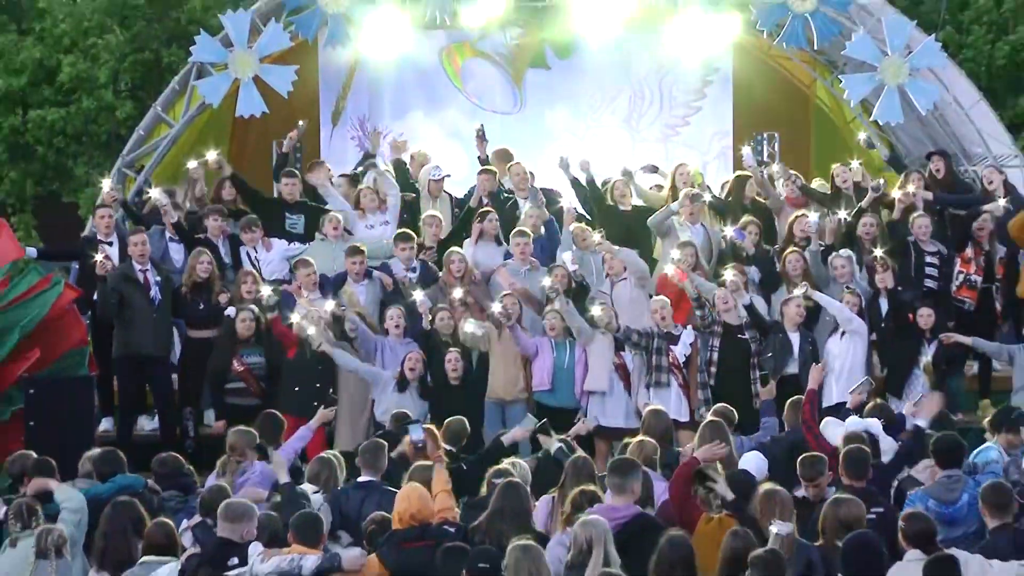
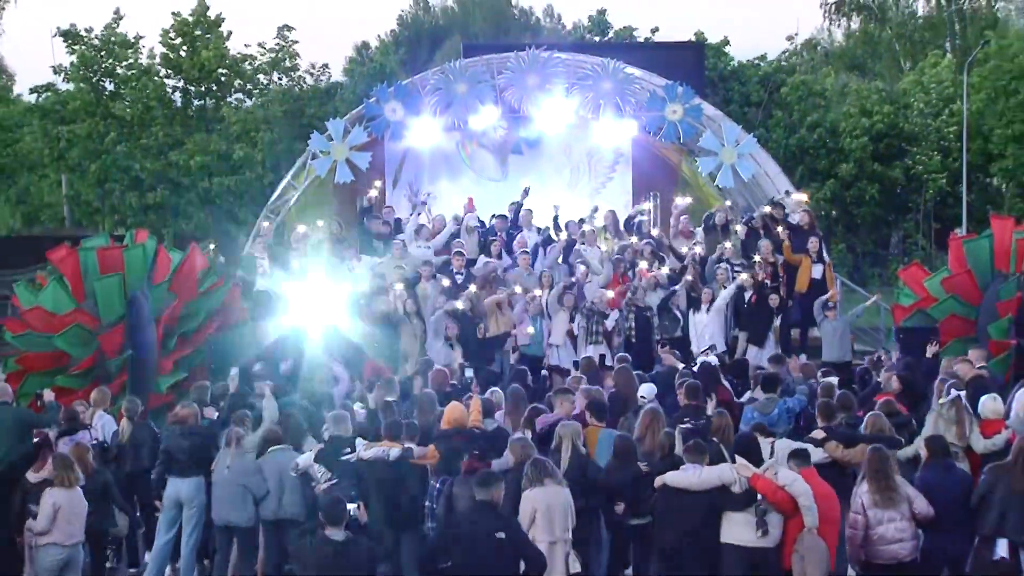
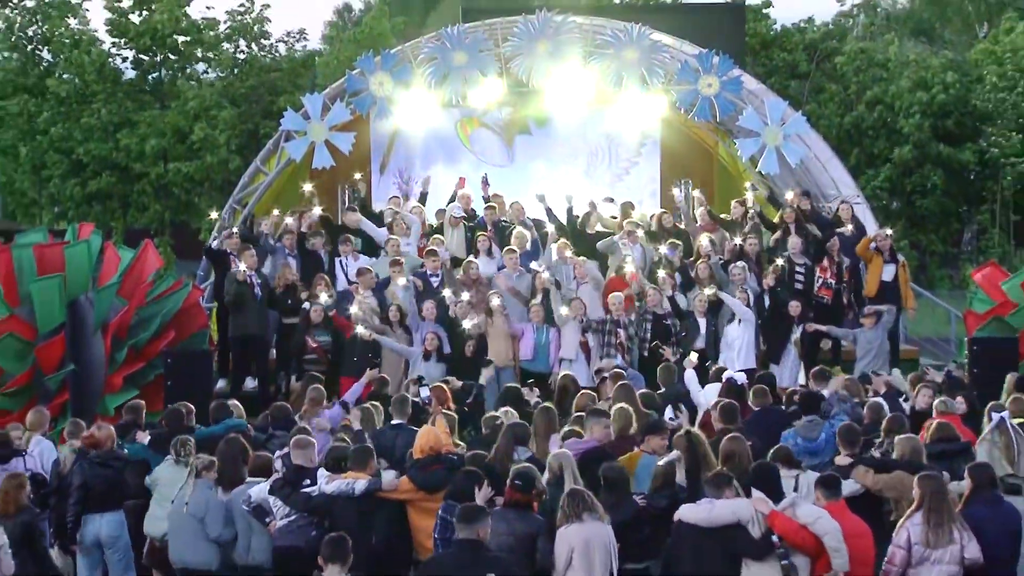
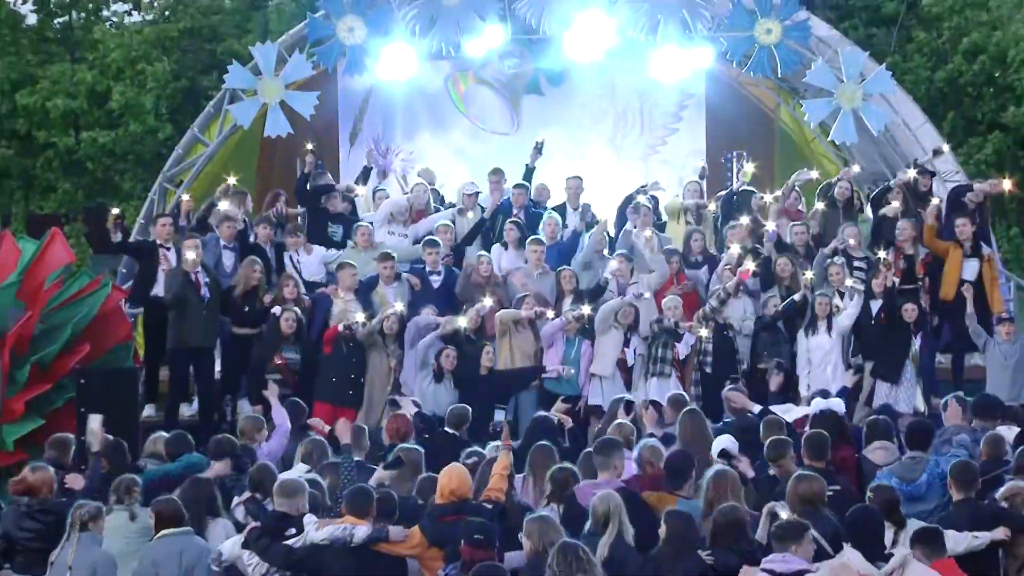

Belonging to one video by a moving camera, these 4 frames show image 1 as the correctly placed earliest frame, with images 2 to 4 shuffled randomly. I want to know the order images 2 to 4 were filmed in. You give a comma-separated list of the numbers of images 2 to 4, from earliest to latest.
4, 3, 2
